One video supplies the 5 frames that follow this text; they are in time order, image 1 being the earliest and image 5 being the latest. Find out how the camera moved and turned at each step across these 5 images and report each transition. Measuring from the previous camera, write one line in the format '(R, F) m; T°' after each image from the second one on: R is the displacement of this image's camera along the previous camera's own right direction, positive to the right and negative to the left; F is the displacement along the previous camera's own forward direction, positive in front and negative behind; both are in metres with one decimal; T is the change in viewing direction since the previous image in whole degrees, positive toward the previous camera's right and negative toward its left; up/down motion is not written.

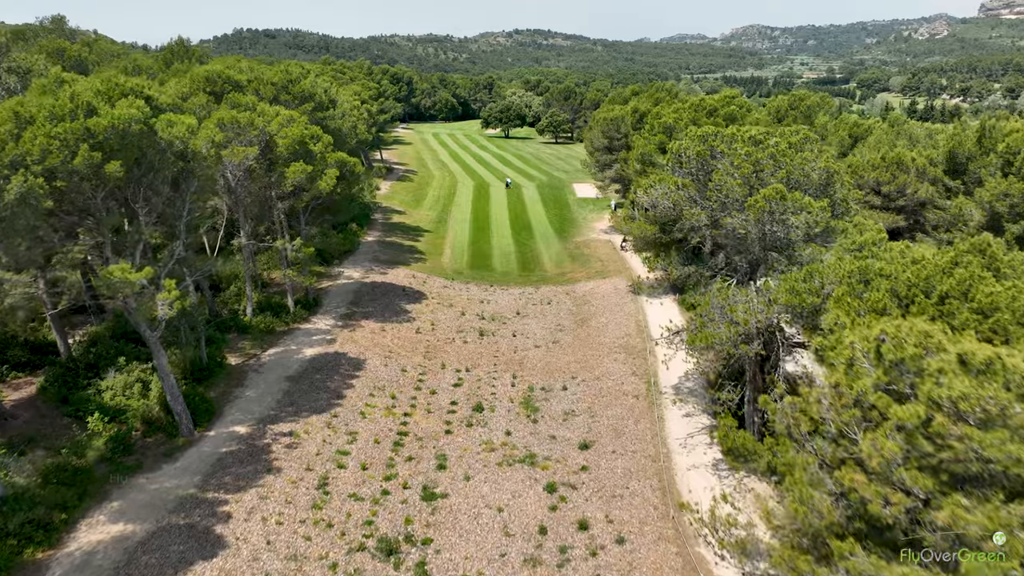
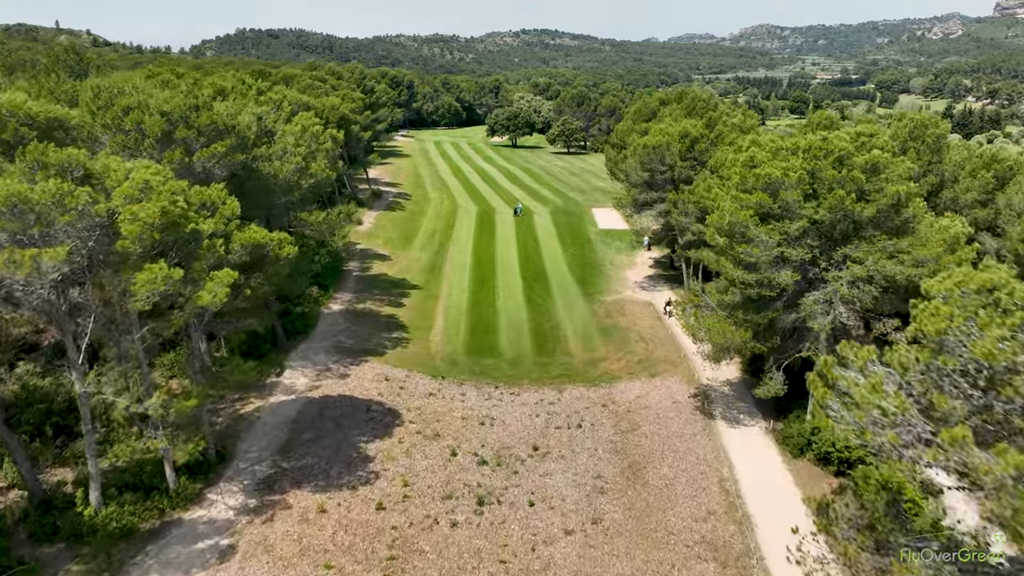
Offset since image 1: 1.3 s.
(-0.3, +11.3) m; -1°
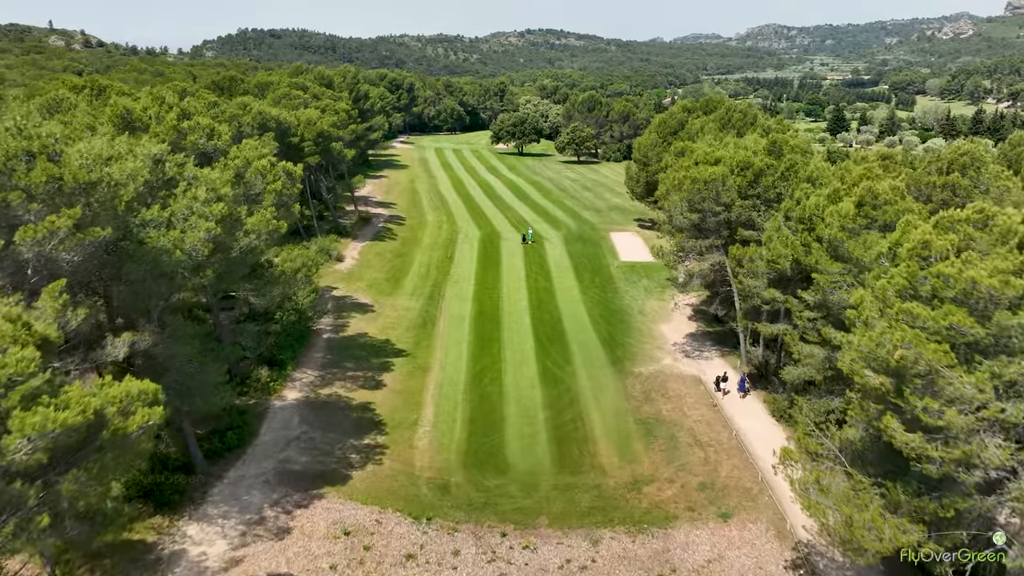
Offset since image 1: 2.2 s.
(-0.3, +8.4) m; 0°
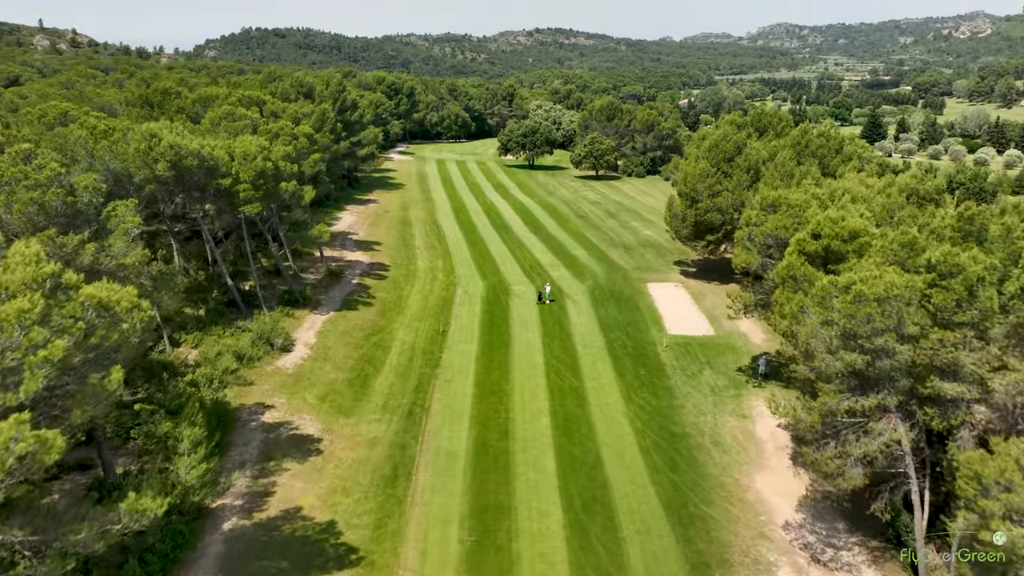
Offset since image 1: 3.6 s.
(-0.3, +12.9) m; -1°
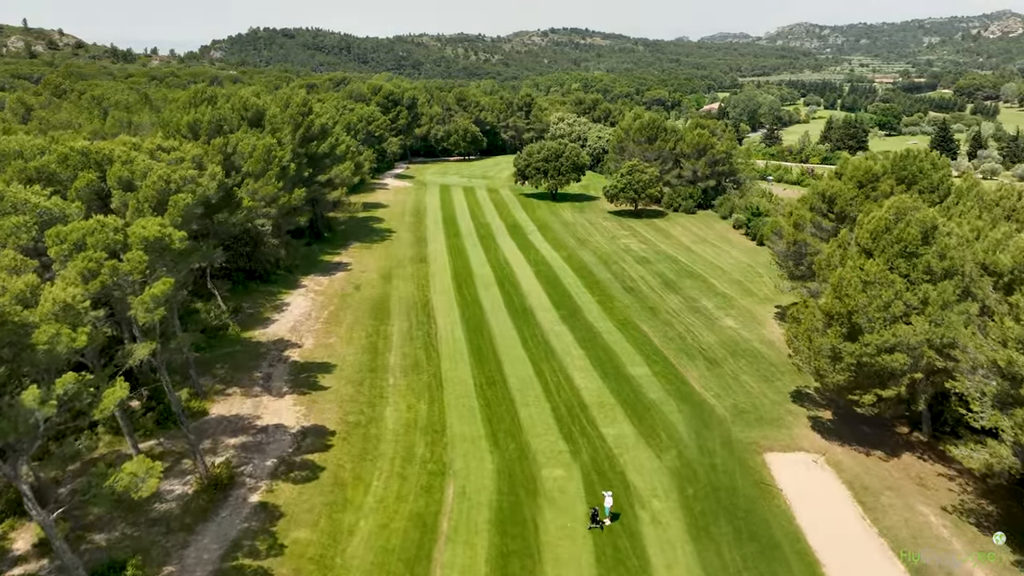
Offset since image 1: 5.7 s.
(-0.7, +20.2) m; -1°
